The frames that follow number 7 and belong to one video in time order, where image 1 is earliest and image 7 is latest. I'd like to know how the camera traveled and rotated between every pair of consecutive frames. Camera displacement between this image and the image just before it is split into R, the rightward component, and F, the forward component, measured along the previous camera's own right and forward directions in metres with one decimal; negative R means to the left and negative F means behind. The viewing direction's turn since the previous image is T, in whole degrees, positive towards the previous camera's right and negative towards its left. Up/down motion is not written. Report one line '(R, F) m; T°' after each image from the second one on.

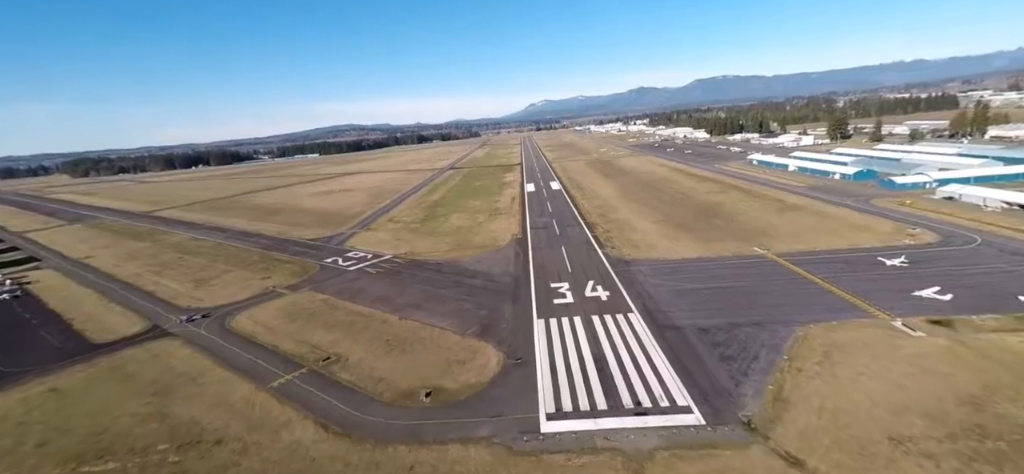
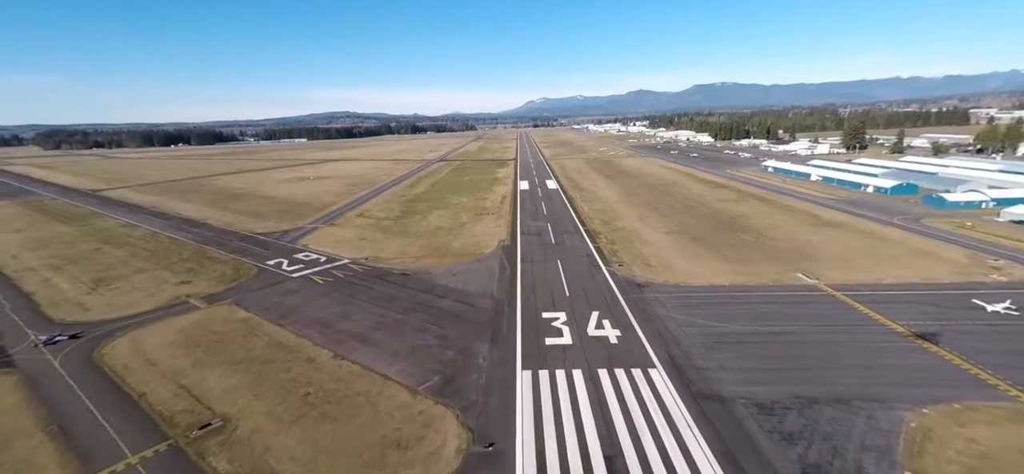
(+0.5, +7.4) m; +1°
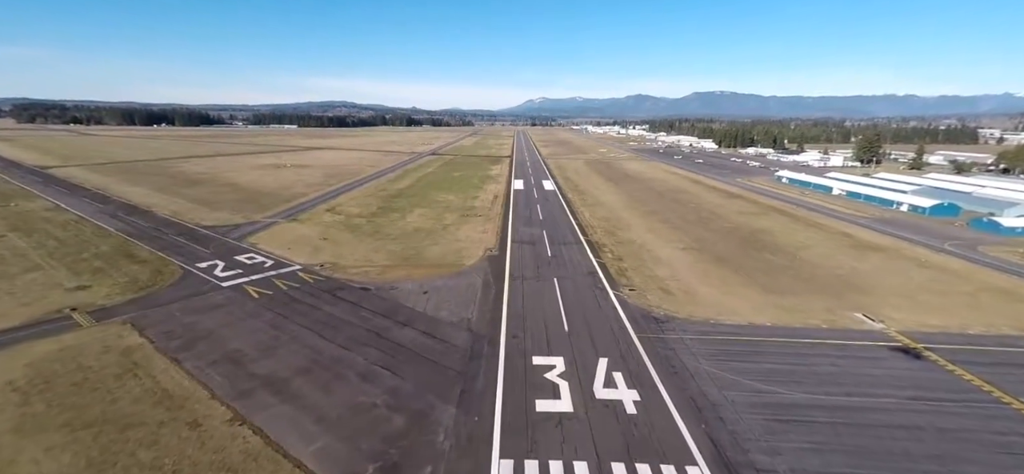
(+0.3, +6.1) m; +1°
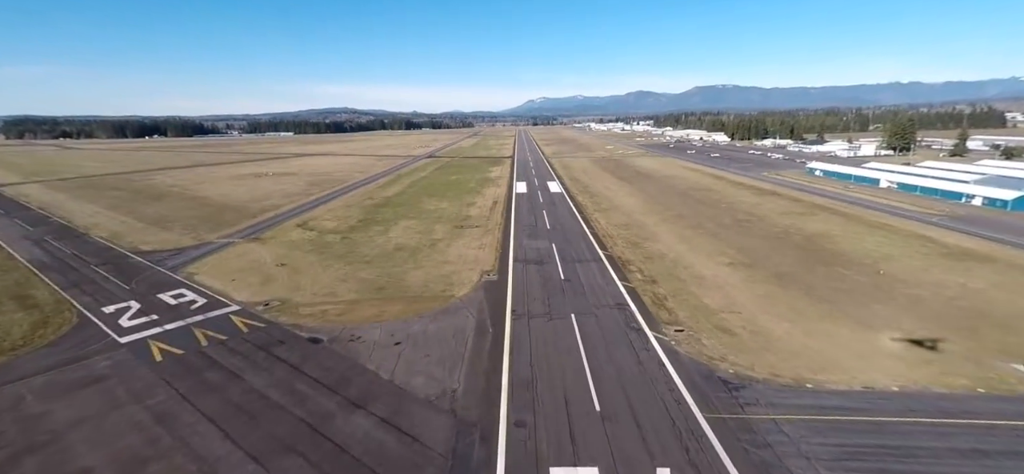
(+0.2, +6.8) m; -1°
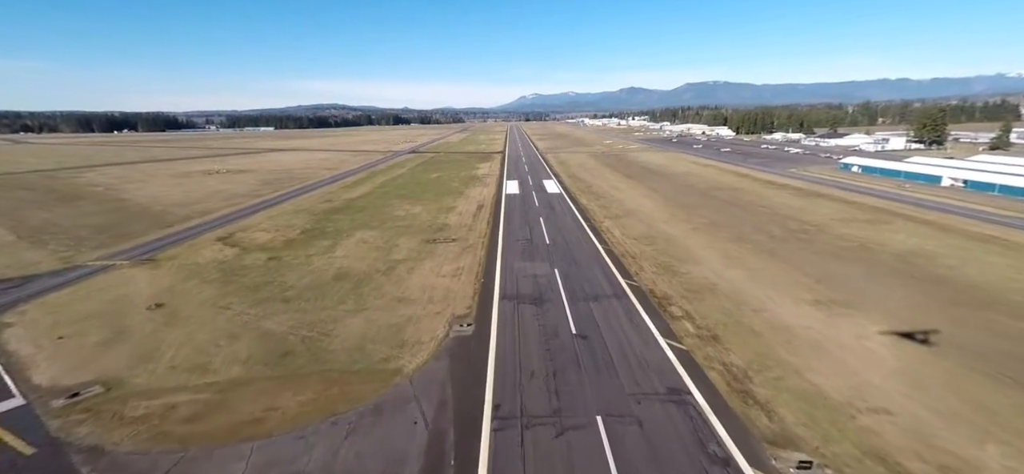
(+0.3, +8.9) m; +1°
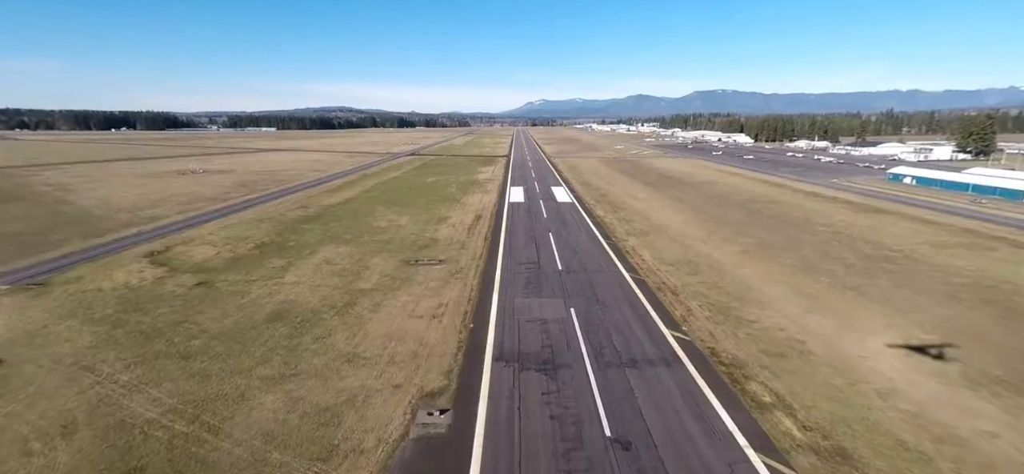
(+0.1, +6.1) m; -1°
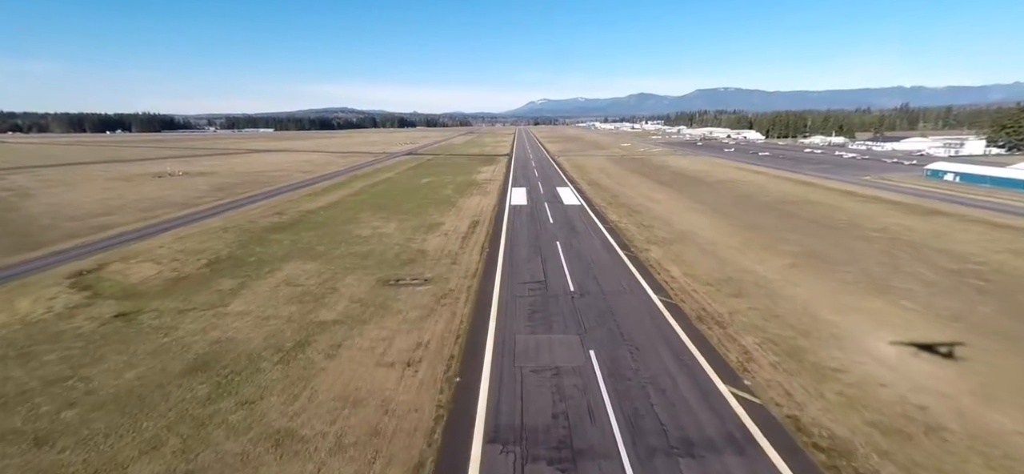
(+0.1, +4.1) m; 0°
